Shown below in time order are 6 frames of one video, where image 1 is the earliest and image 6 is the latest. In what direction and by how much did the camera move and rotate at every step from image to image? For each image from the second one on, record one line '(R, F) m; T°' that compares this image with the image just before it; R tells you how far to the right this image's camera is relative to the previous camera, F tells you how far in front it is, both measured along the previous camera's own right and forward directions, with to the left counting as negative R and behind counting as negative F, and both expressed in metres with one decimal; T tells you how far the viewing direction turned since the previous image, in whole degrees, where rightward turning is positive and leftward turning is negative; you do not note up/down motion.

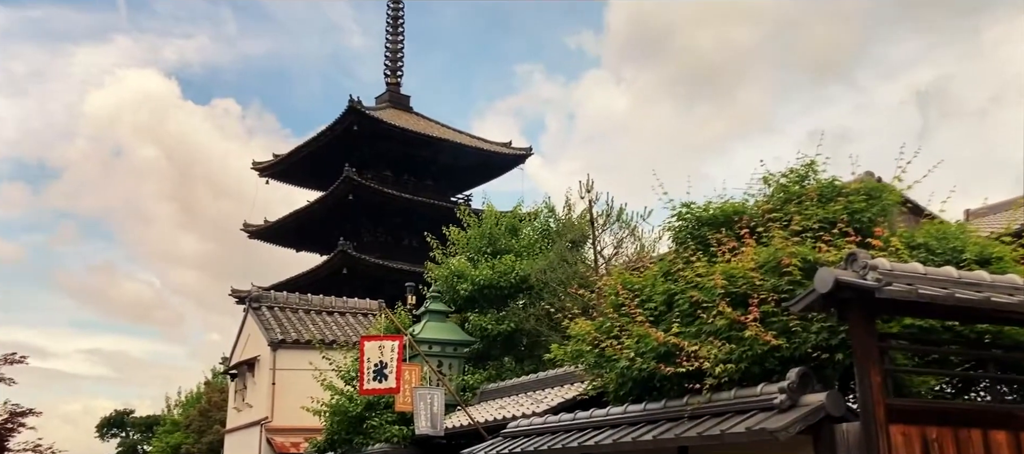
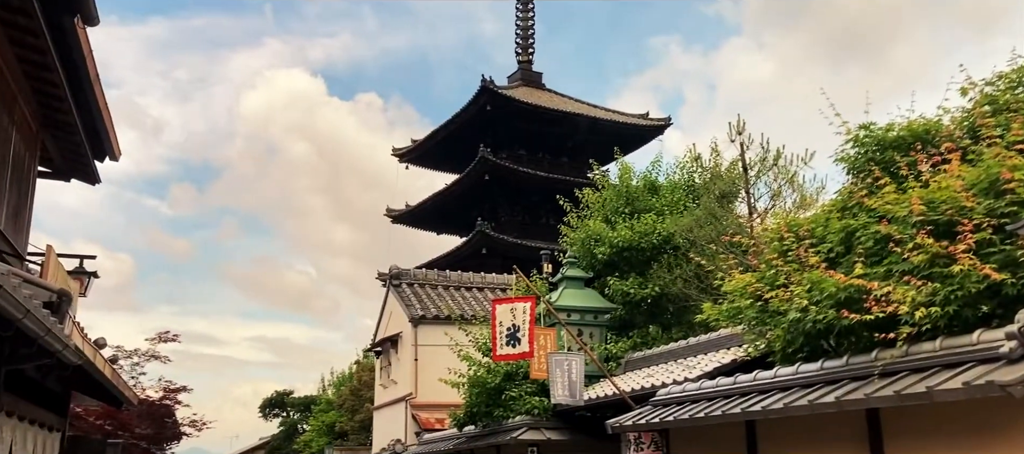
(0.0, +0.9) m; -9°
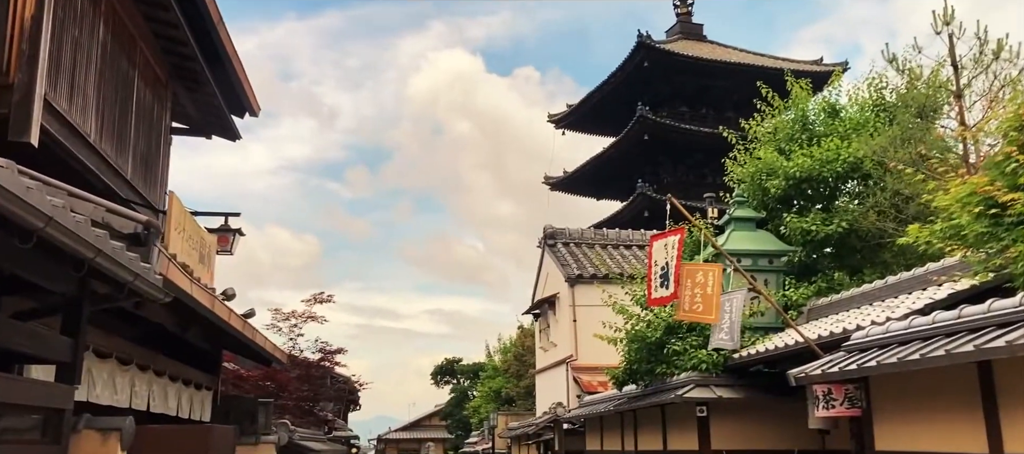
(+0.1, +1.2) m; -11°
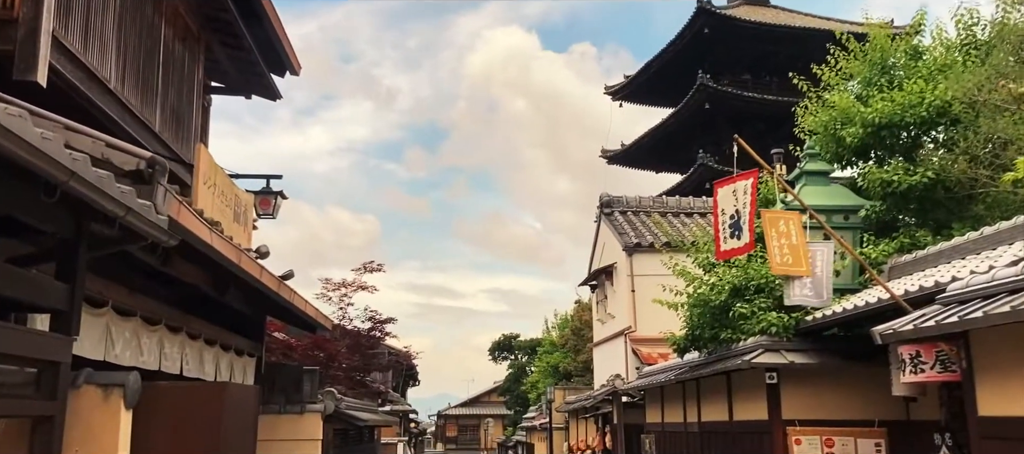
(+0.1, +0.7) m; -4°
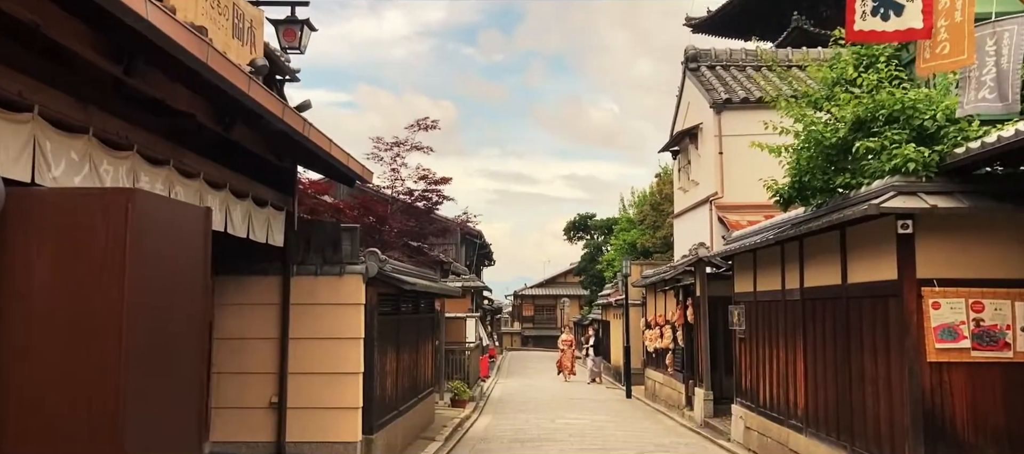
(+0.1, +1.8) m; -5°
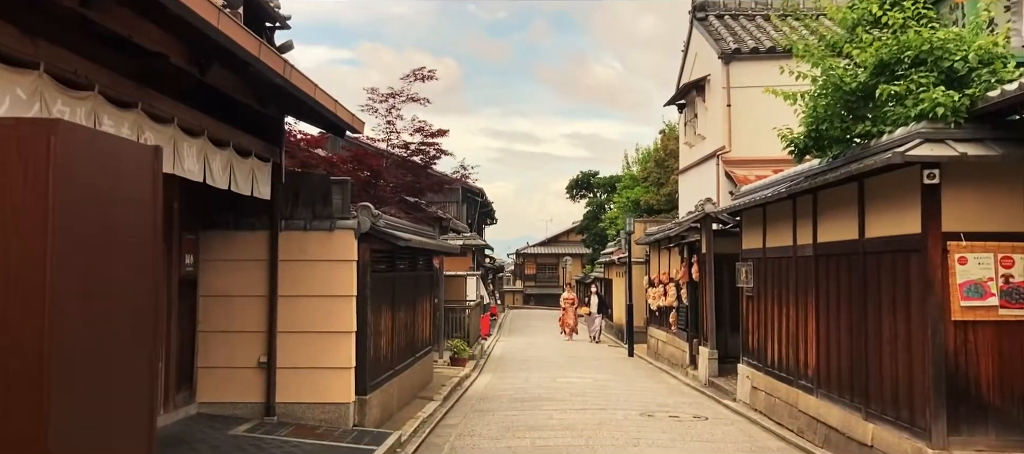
(0.0, +0.5) m; 0°
